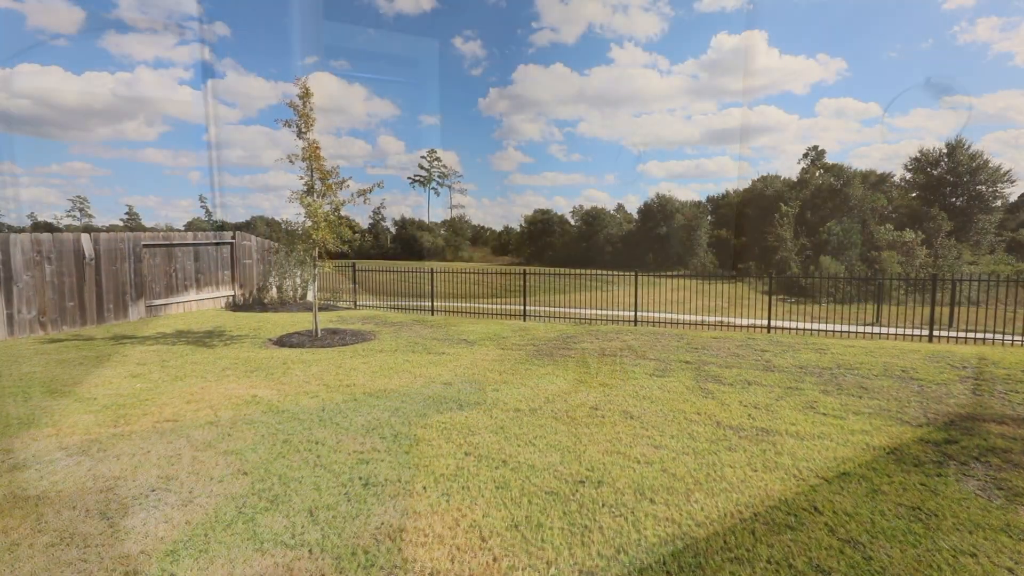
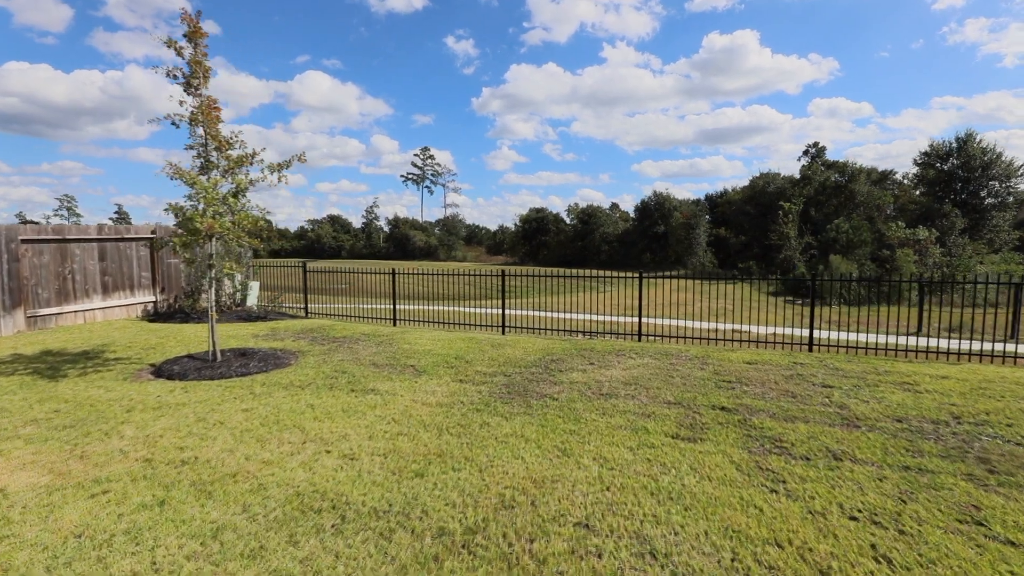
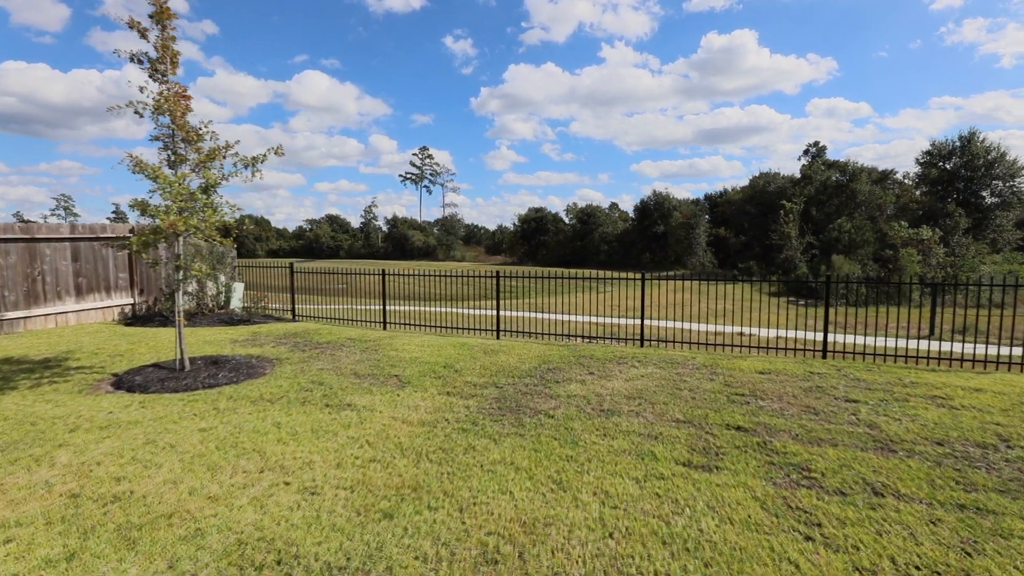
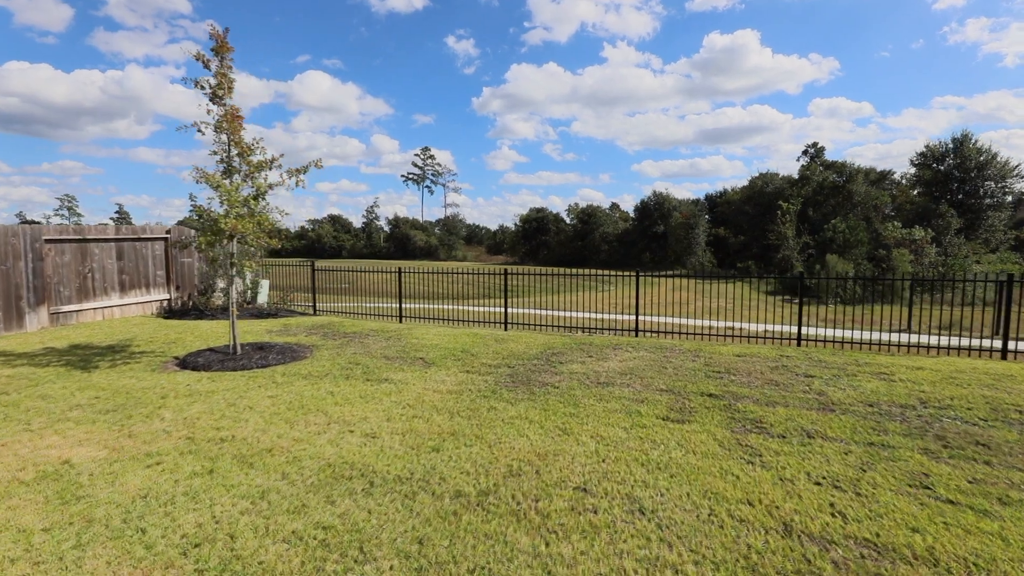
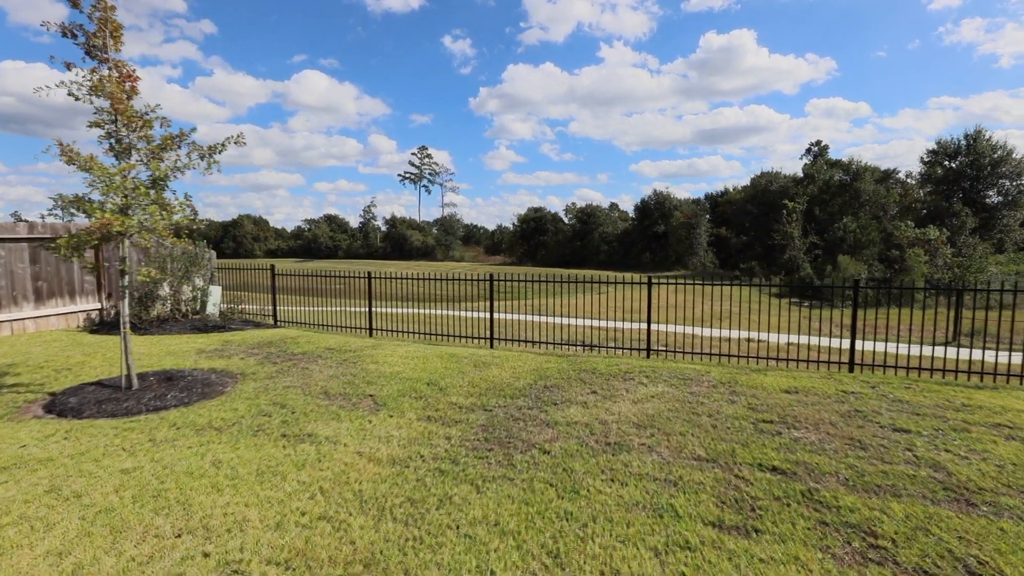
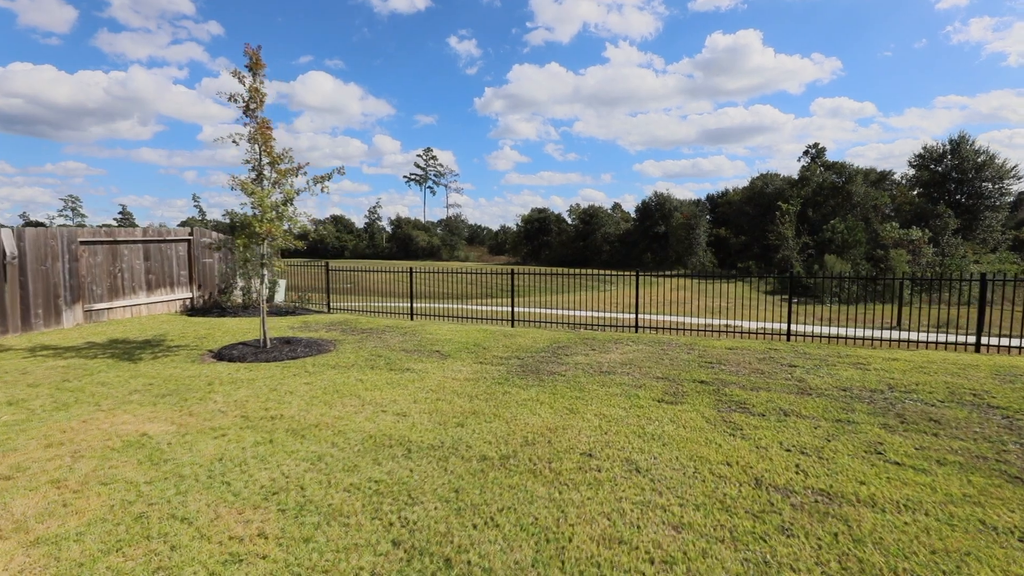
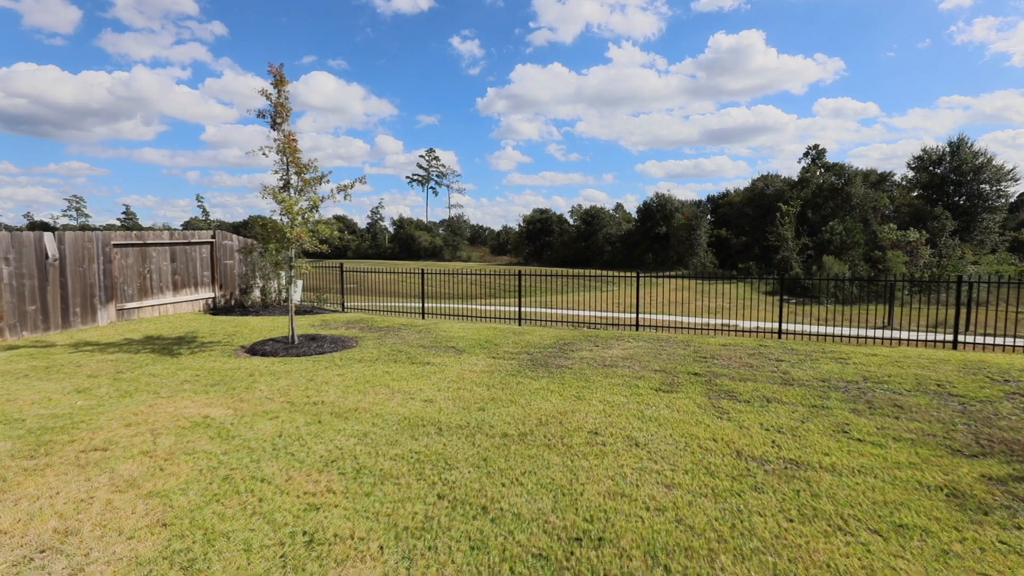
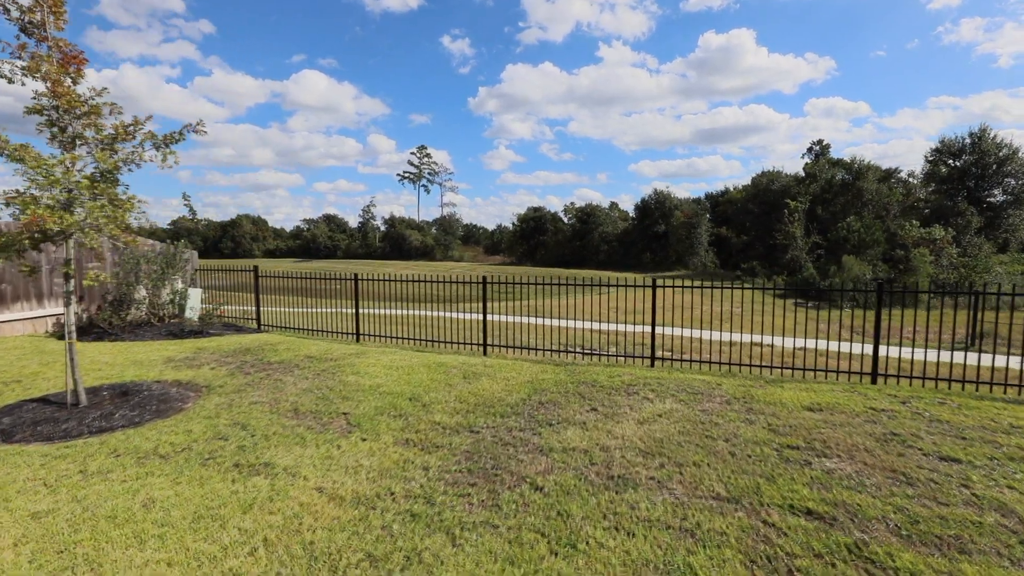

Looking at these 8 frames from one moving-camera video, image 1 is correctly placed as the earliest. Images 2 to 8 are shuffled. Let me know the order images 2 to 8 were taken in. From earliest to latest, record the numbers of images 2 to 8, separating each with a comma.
7, 6, 4, 2, 3, 5, 8
